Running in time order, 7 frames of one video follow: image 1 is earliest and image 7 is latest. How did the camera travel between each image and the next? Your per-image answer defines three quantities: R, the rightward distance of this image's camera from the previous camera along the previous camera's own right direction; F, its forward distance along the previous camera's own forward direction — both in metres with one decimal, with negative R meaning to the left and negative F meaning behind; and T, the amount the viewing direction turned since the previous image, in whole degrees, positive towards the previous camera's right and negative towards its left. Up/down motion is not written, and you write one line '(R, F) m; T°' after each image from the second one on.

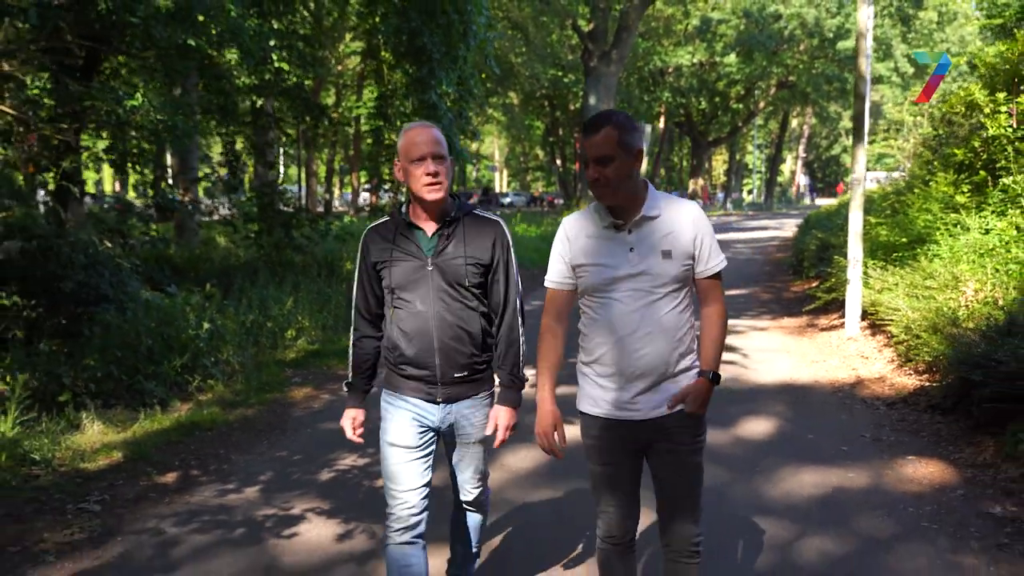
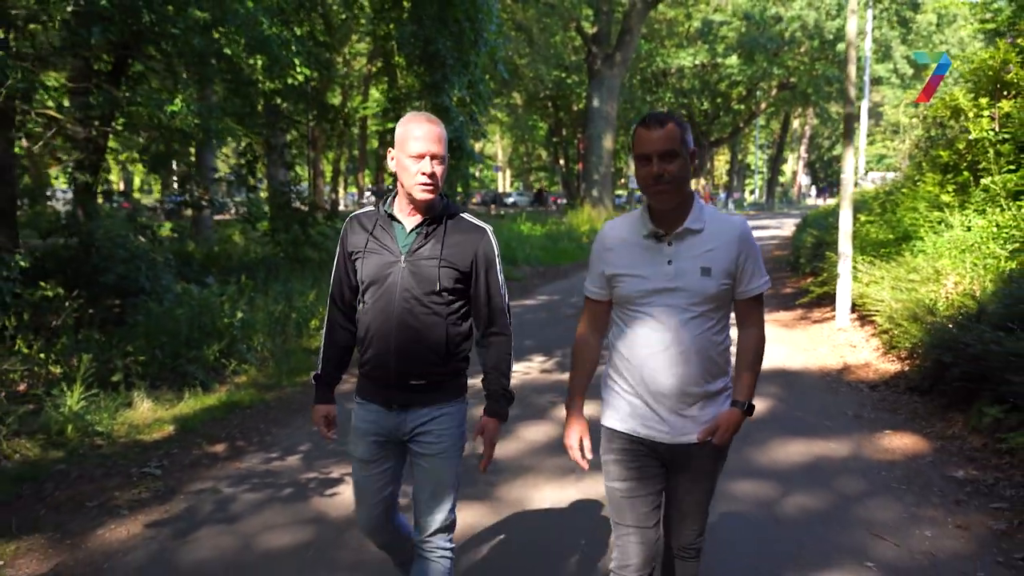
(-0.1, -0.6) m; 0°
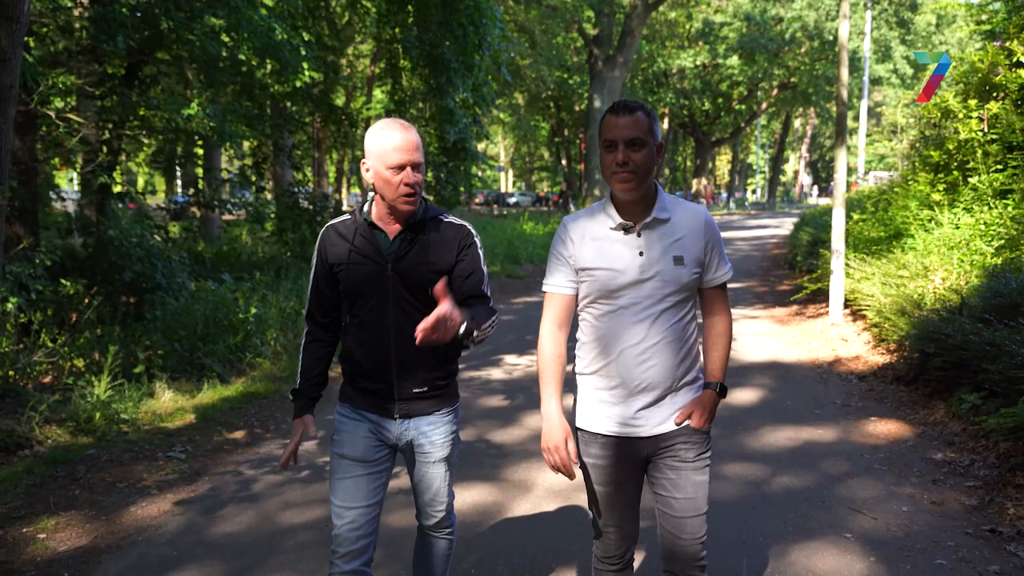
(0.0, -0.3) m; 0°
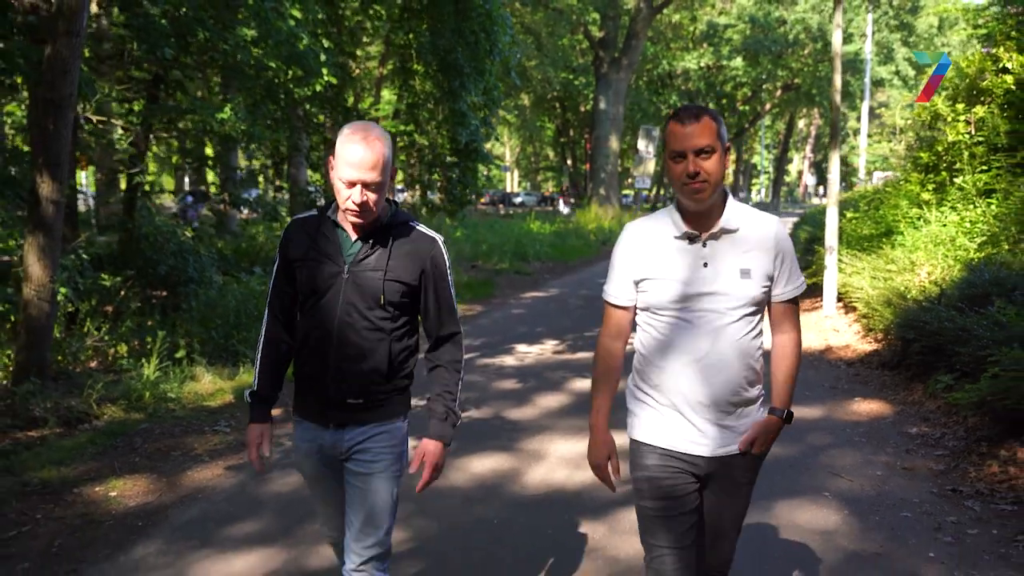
(-0.1, -0.6) m; 0°
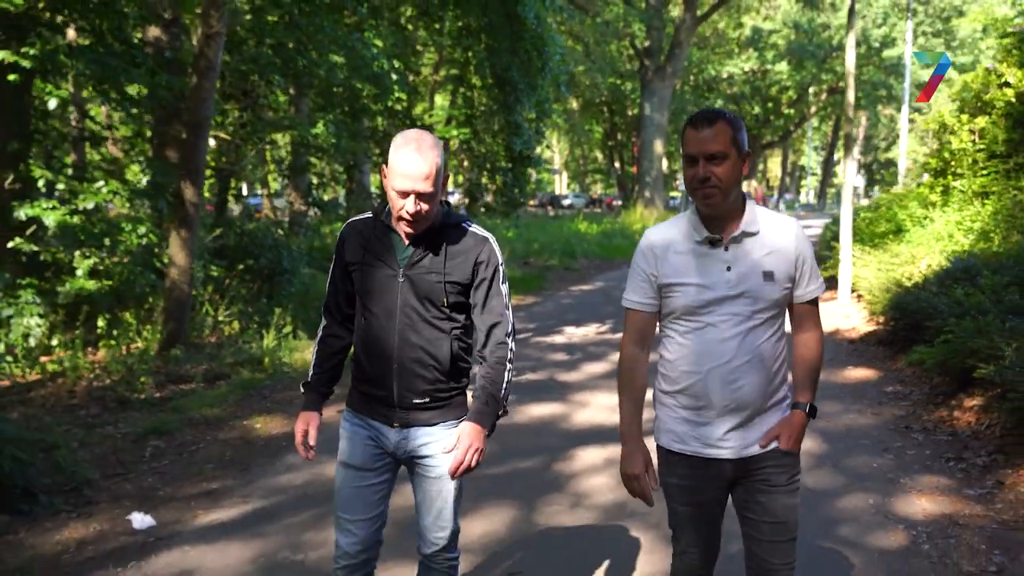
(0.0, -1.6) m; -3°
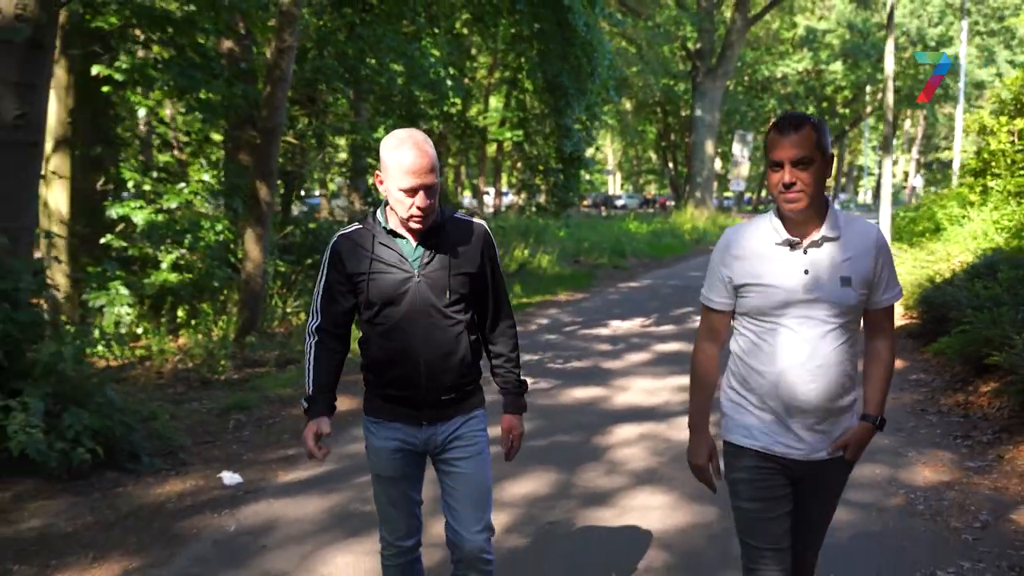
(+0.1, -0.7) m; -3°
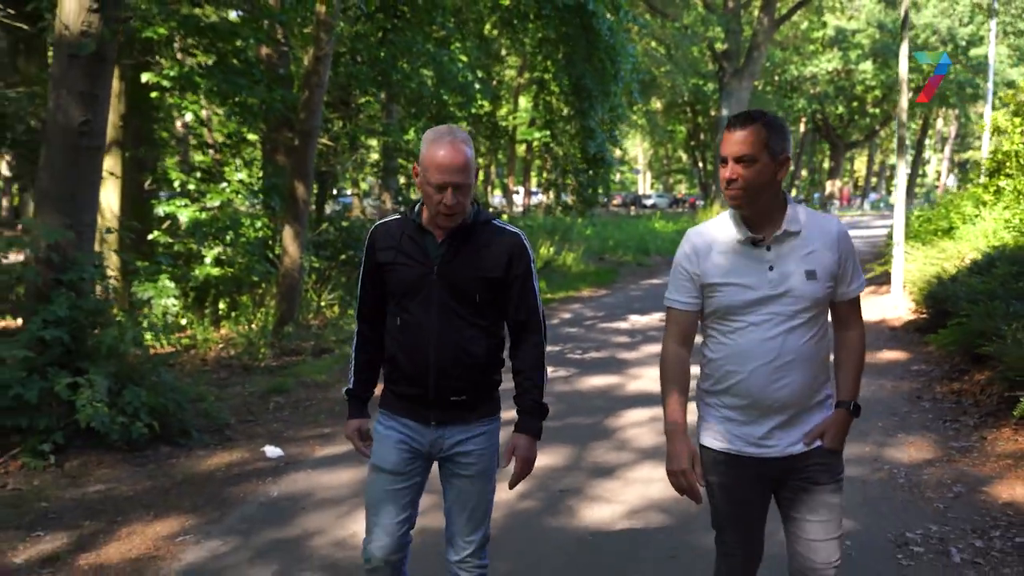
(+0.1, -0.5) m; -2°
